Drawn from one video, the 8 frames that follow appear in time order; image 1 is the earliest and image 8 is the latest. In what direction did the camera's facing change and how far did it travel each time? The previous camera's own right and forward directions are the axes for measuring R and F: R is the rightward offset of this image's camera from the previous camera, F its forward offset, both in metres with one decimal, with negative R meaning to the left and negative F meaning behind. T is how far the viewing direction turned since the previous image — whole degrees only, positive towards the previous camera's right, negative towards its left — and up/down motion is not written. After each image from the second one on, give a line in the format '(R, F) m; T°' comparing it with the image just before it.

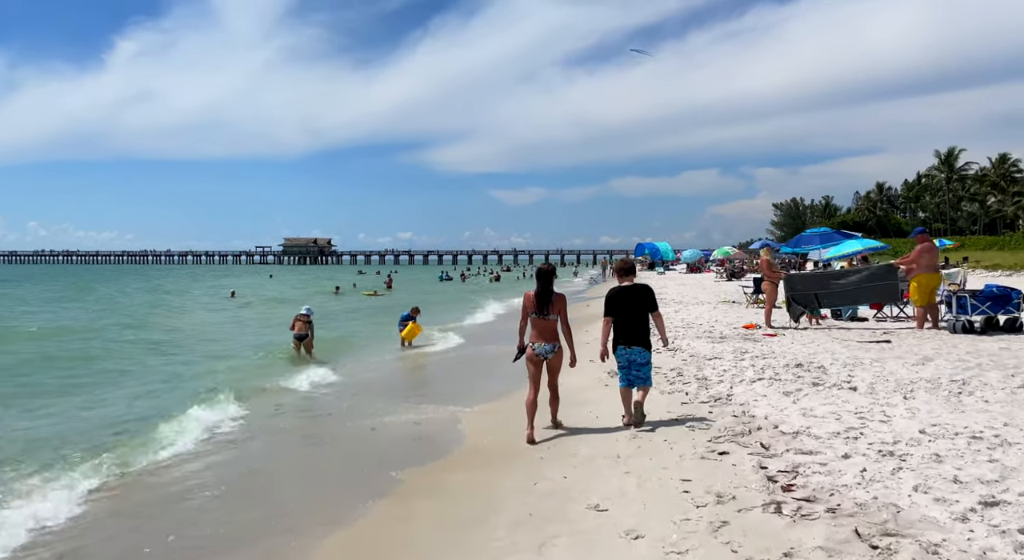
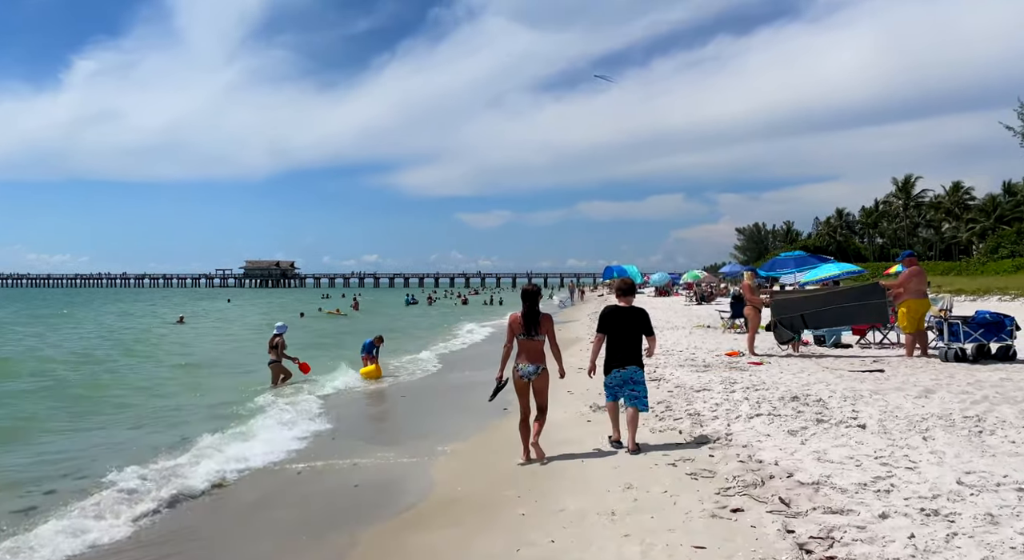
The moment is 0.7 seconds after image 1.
(-0.1, +0.9) m; +2°
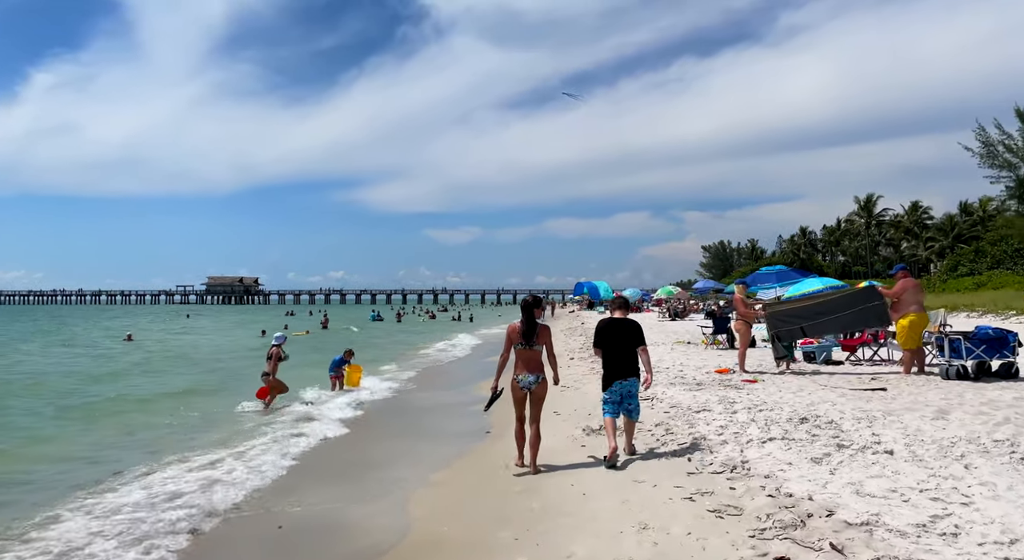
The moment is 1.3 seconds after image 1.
(-0.2, +0.8) m; +2°
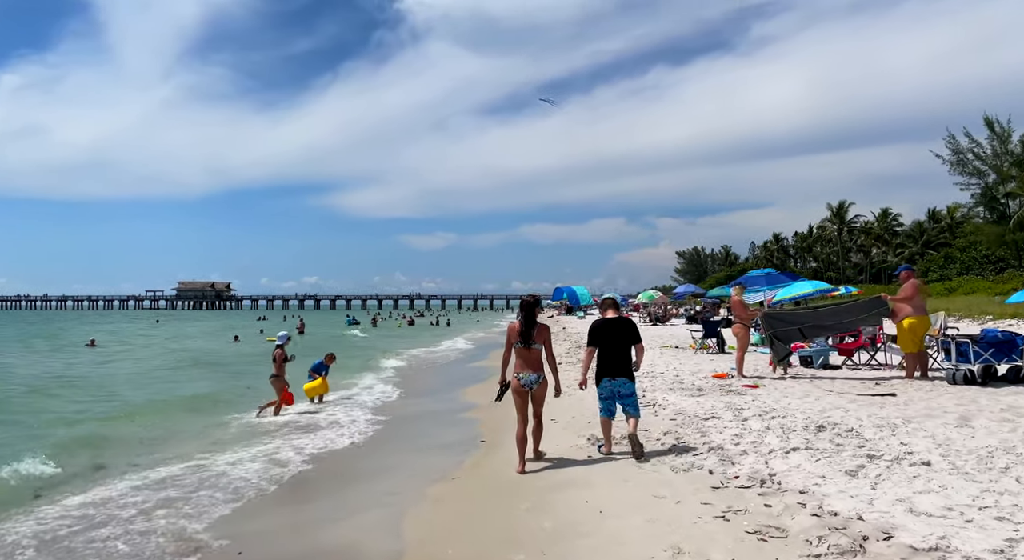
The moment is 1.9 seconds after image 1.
(-0.3, +0.6) m; +2°
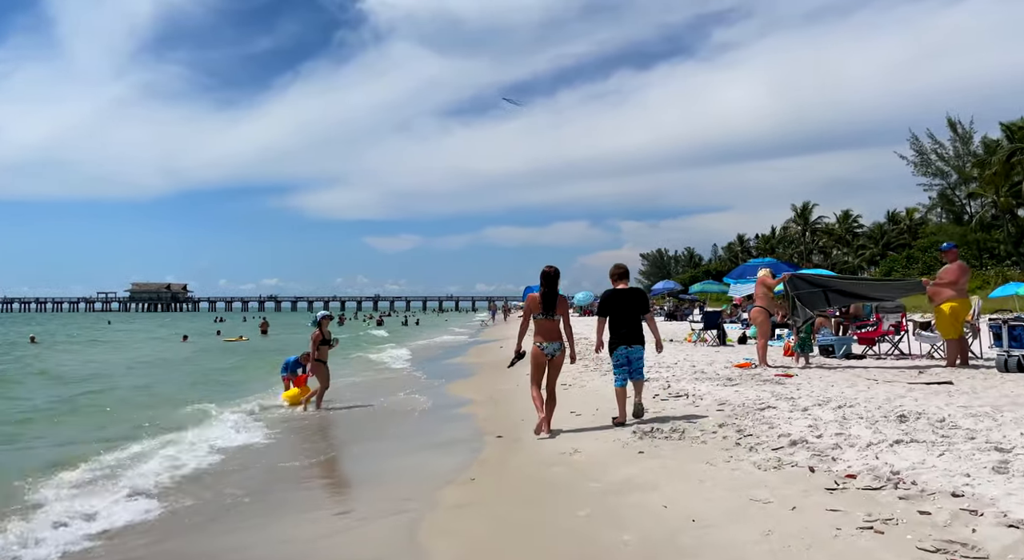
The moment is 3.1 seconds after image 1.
(-0.6, +1.4) m; +3°
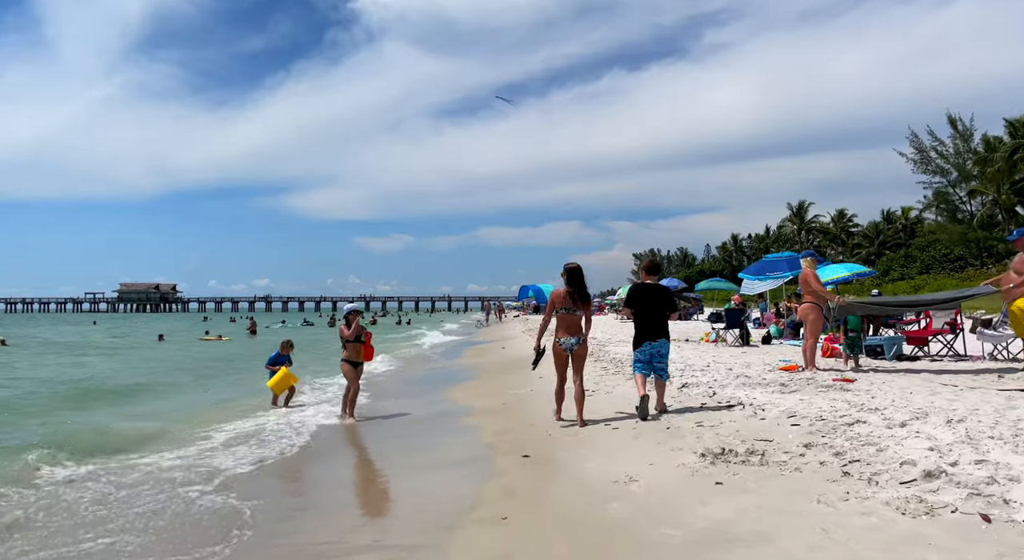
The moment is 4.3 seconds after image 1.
(-0.3, +1.4) m; +1°
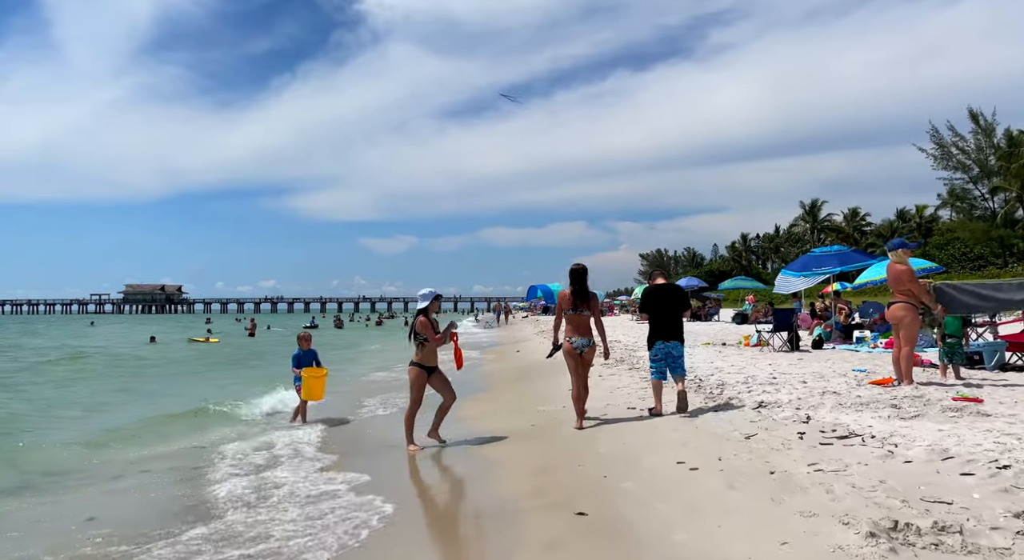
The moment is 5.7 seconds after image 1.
(-0.3, +1.9) m; 0°
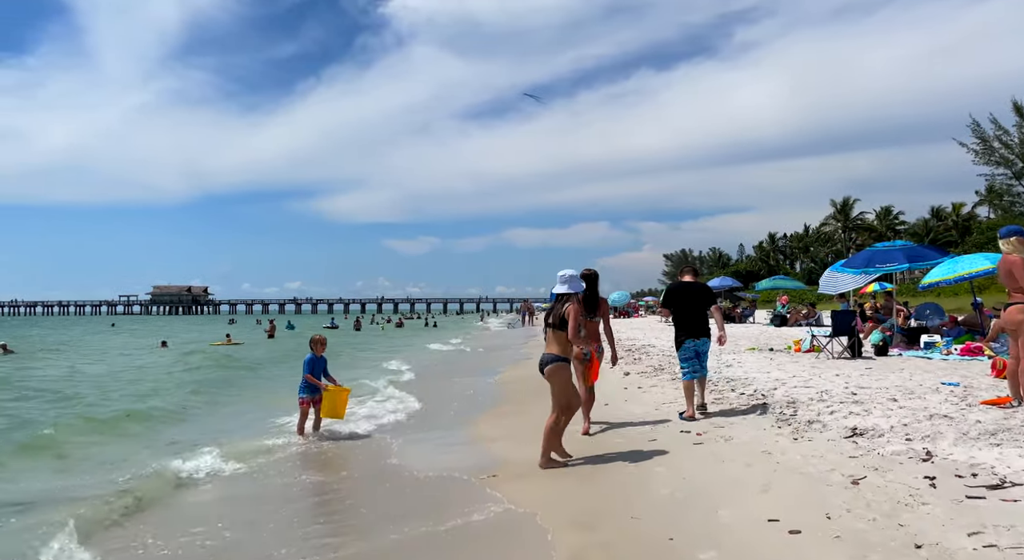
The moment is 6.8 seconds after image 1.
(-0.1, +1.5) m; -2°
